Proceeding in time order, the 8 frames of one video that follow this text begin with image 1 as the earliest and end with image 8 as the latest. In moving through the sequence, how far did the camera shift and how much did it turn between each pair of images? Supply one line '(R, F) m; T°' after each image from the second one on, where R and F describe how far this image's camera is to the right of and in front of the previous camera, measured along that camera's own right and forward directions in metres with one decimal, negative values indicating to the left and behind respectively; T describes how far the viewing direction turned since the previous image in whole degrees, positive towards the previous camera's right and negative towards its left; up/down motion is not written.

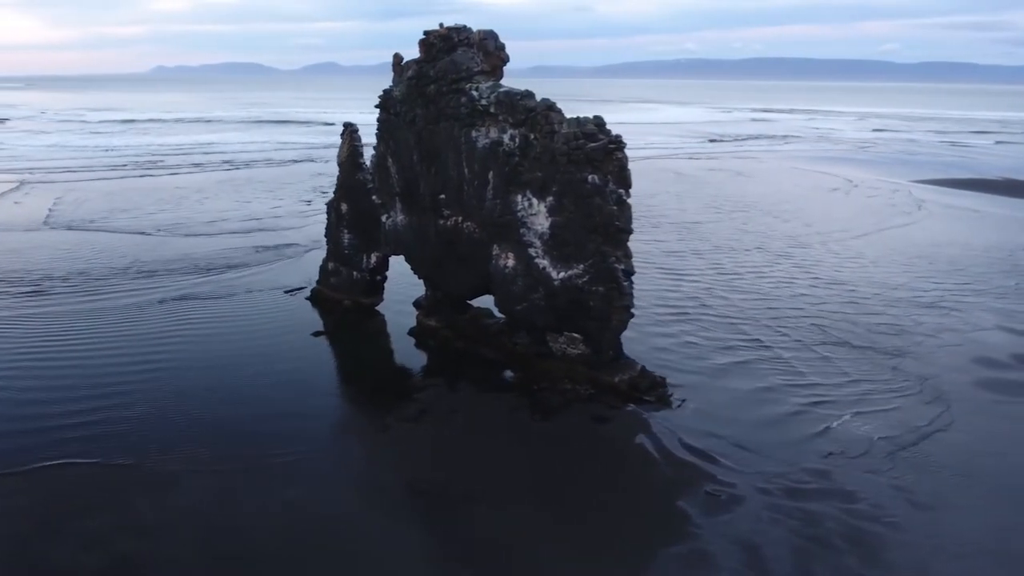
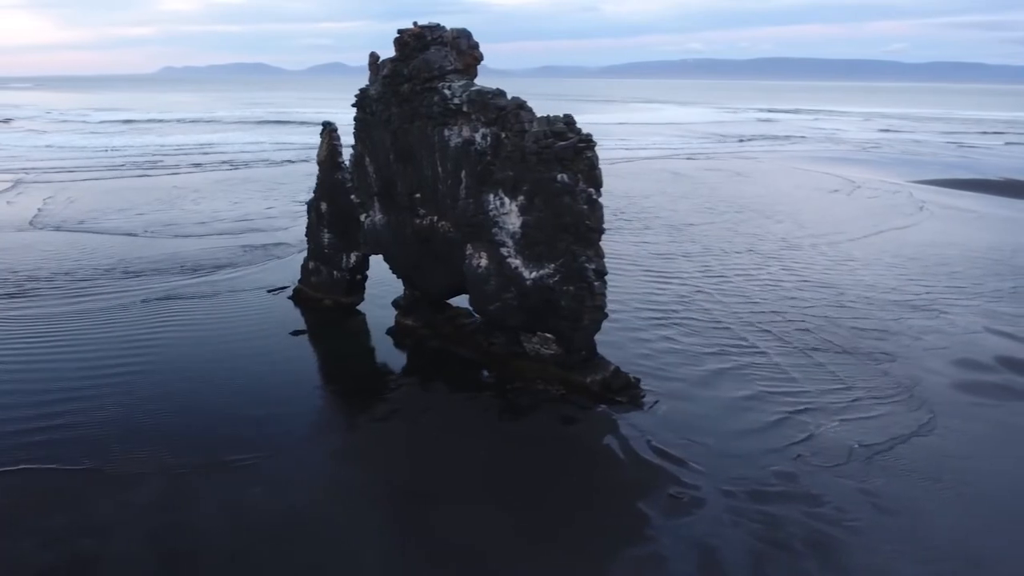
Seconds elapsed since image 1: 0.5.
(+0.8, +0.1) m; -1°
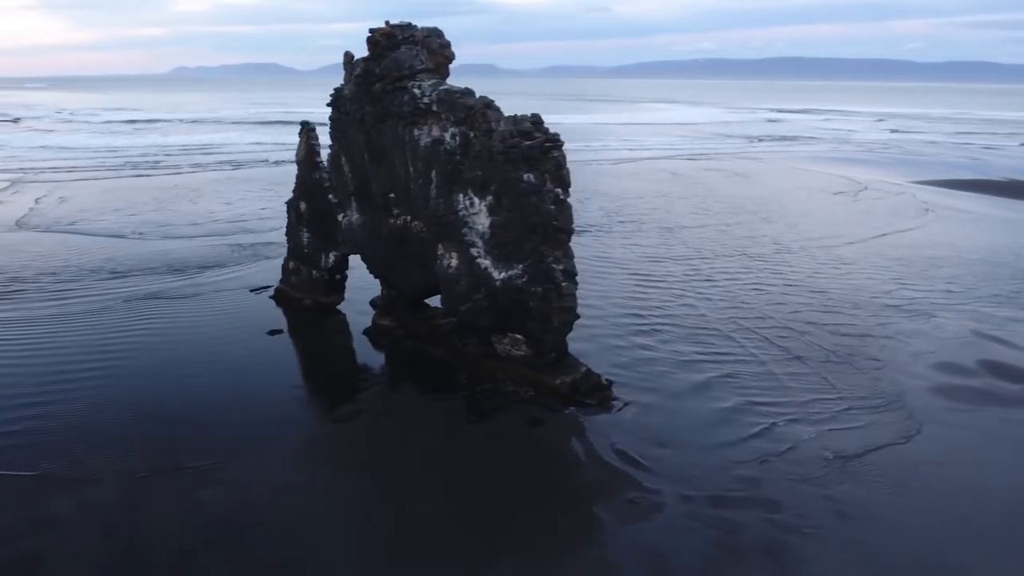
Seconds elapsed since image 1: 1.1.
(+0.9, +0.1) m; -2°
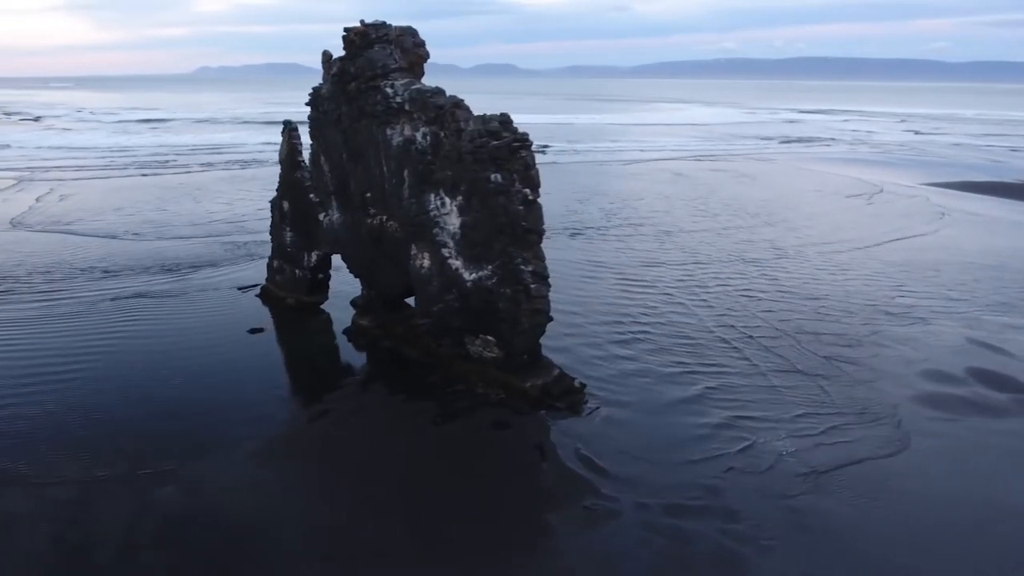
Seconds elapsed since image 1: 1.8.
(+1.1, +0.2) m; -2°
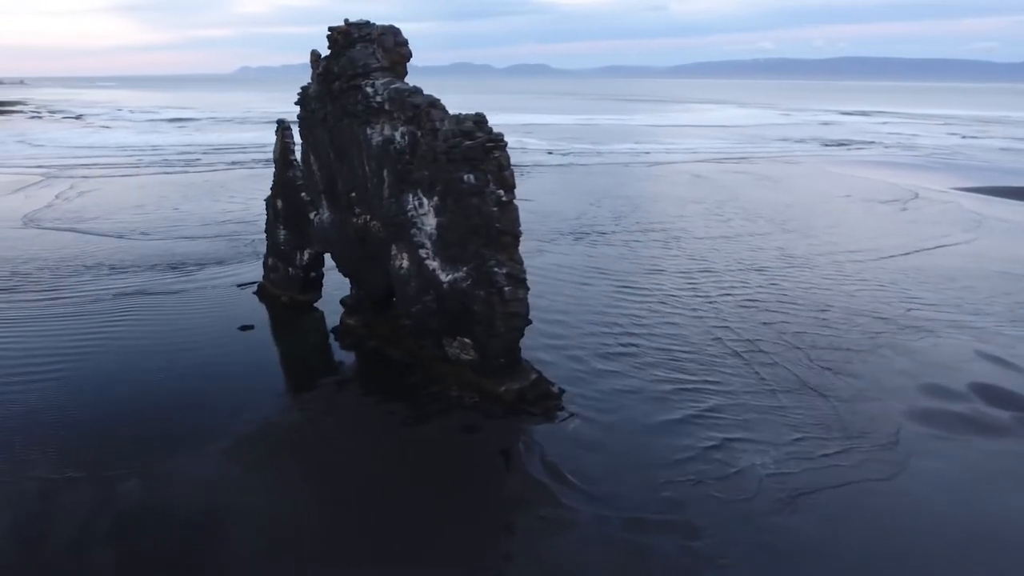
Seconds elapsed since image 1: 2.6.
(+1.3, +0.2) m; -3°
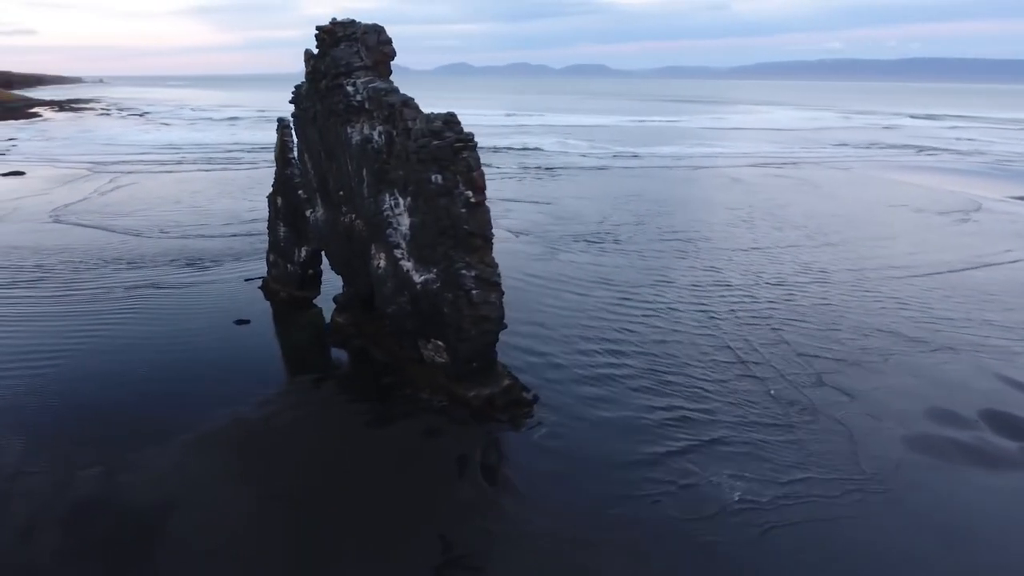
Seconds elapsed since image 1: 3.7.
(+1.8, +0.4) m; -5°
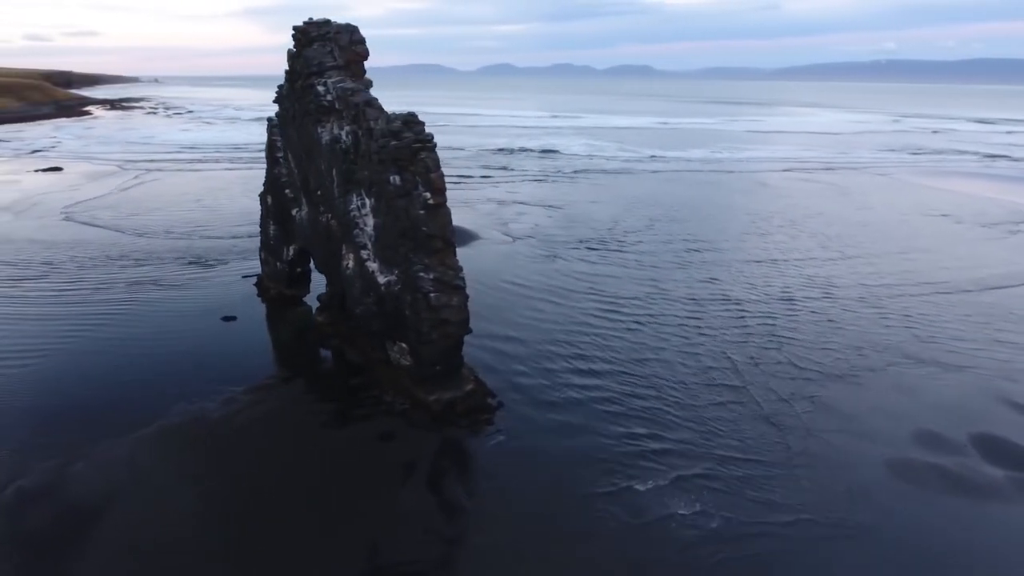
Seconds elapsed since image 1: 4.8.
(+1.7, +0.4) m; -4°
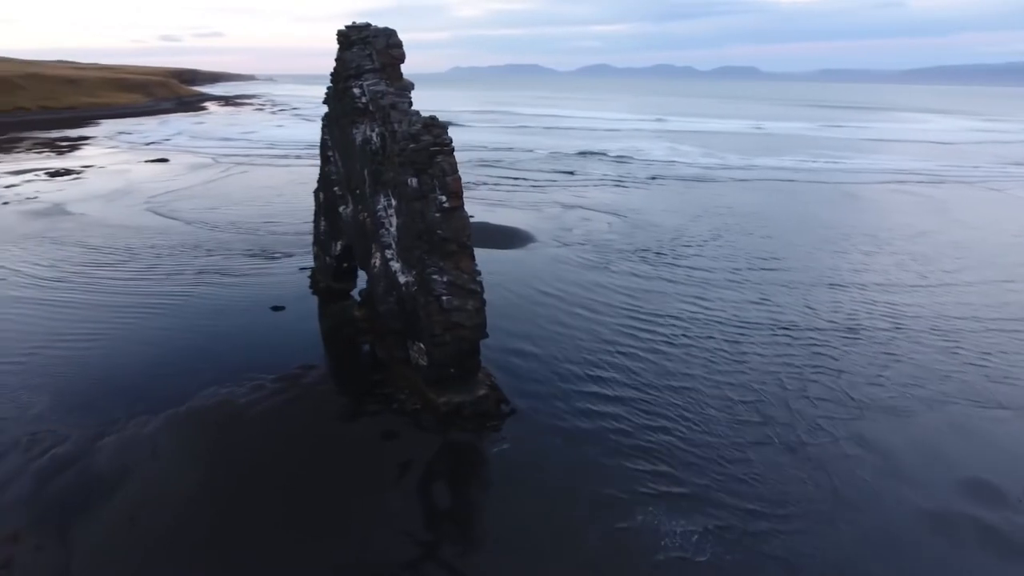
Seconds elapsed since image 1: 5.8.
(+1.6, +0.2) m; -8°
